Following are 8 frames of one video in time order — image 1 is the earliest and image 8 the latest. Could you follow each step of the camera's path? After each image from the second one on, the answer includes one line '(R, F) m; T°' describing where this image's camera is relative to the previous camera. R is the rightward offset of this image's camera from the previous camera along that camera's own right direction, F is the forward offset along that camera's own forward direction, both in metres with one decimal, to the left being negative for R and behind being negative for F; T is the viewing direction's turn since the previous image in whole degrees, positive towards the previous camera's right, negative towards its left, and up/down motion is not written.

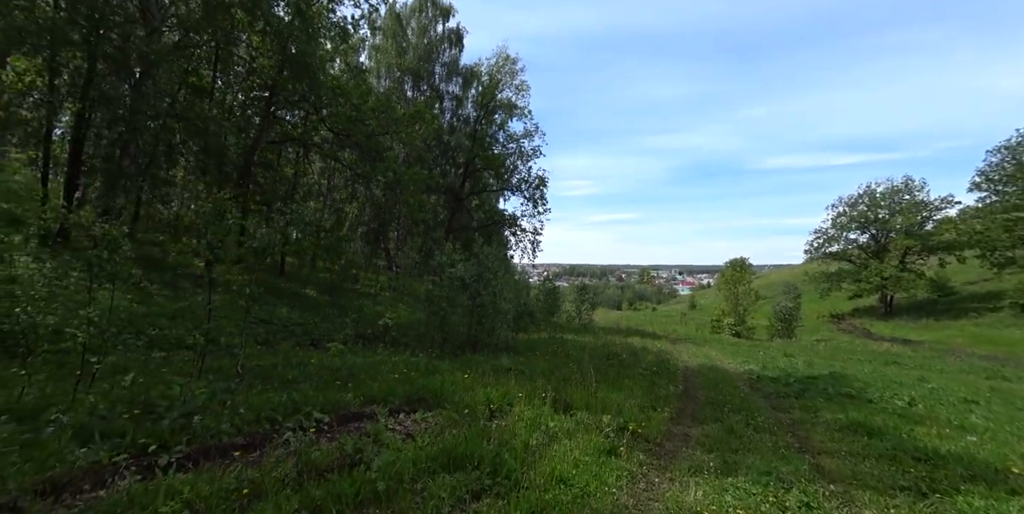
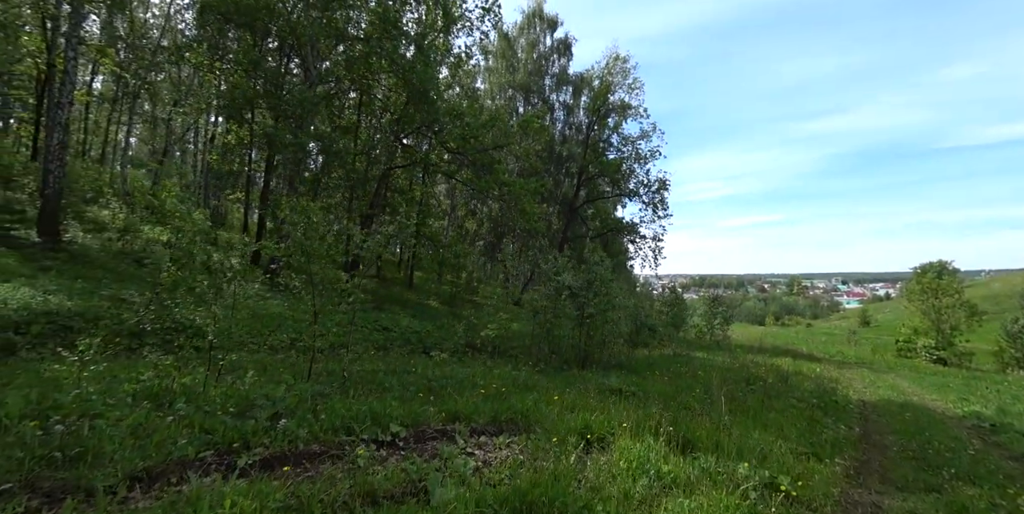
(+0.3, +1.2) m; -15°
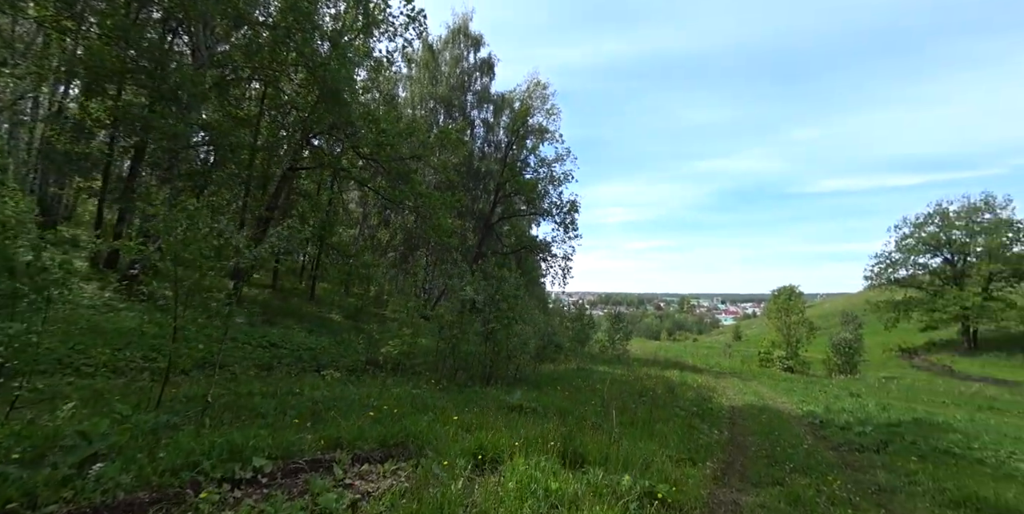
(+0.2, 0.0) m; +10°
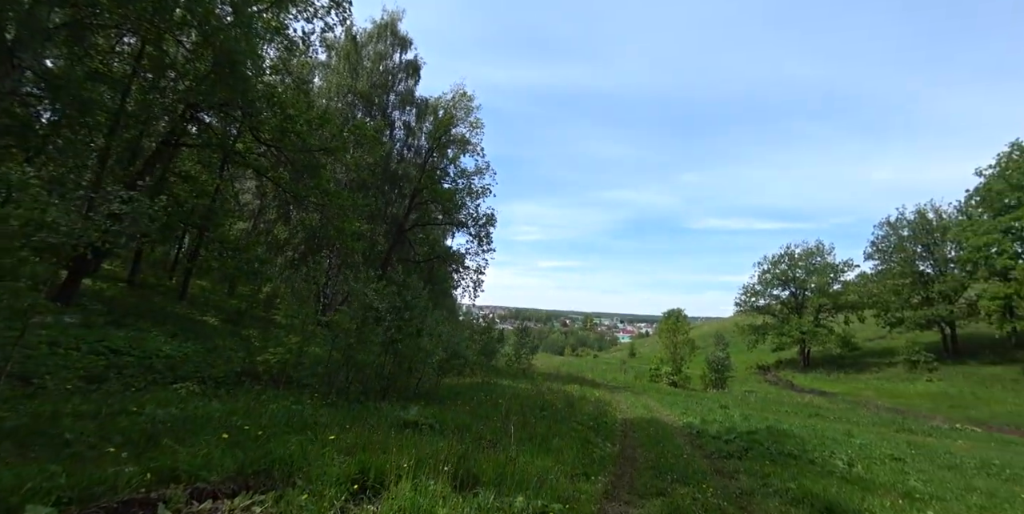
(+0.1, +0.3) m; +11°
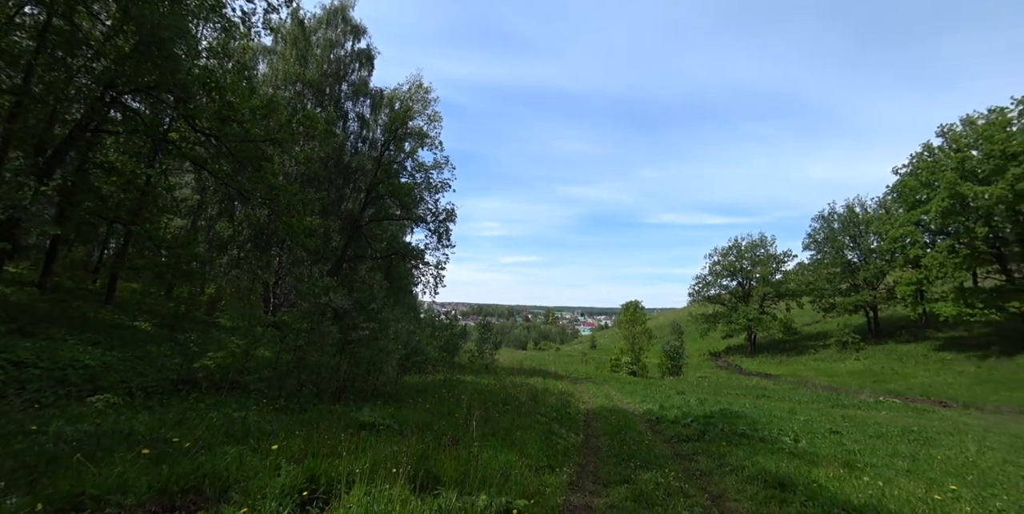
(0.0, +0.2) m; +5°
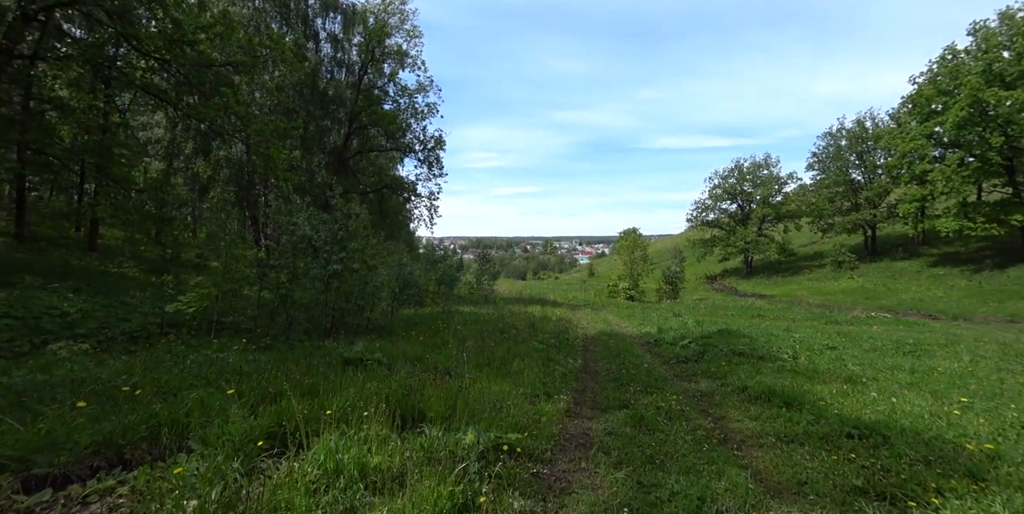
(+0.1, +0.6) m; 0°
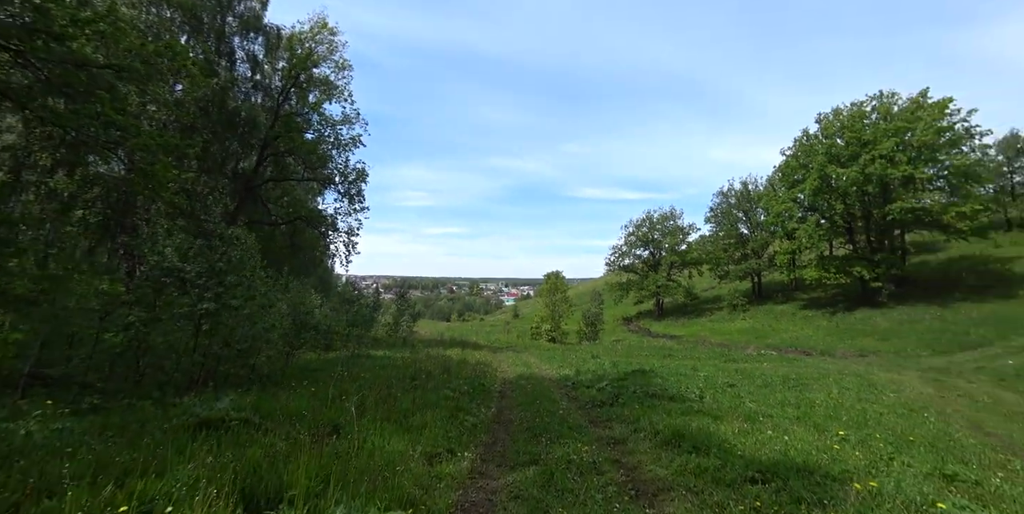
(+0.3, +0.5) m; +9°
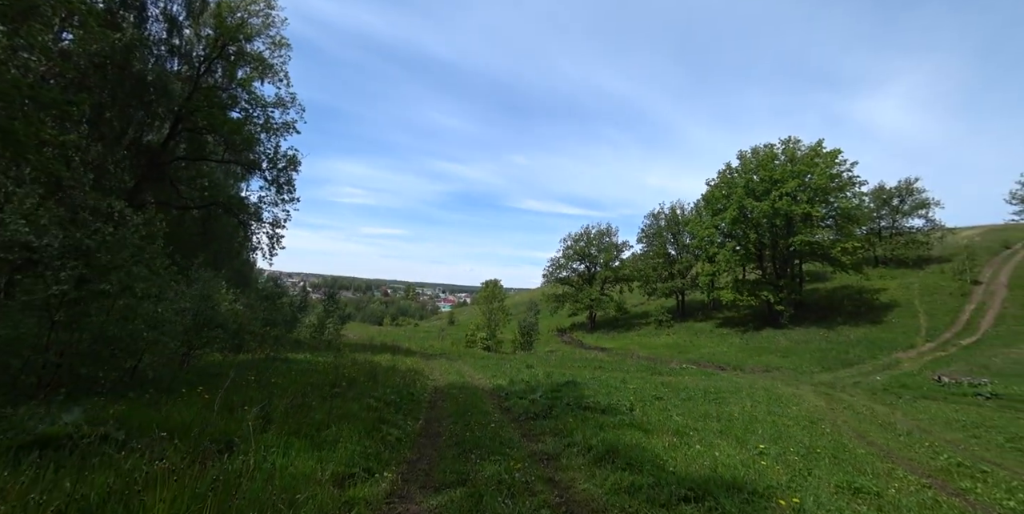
(0.0, +0.6) m; +7°
